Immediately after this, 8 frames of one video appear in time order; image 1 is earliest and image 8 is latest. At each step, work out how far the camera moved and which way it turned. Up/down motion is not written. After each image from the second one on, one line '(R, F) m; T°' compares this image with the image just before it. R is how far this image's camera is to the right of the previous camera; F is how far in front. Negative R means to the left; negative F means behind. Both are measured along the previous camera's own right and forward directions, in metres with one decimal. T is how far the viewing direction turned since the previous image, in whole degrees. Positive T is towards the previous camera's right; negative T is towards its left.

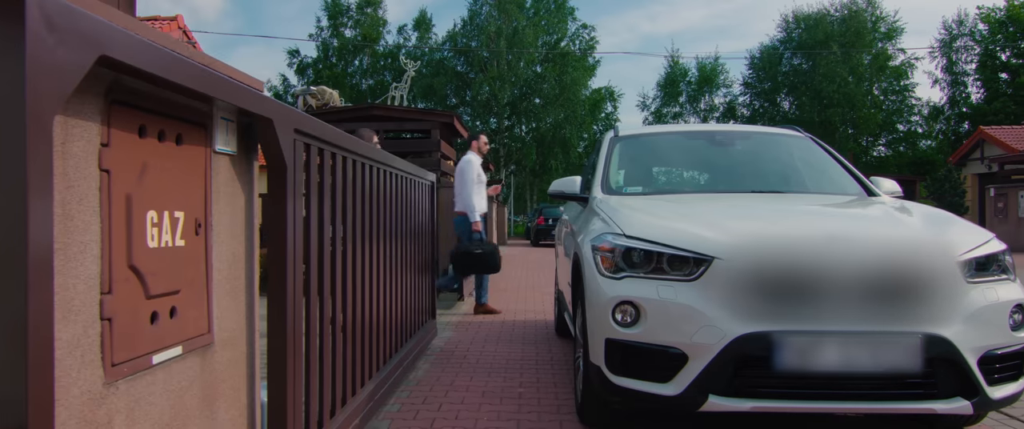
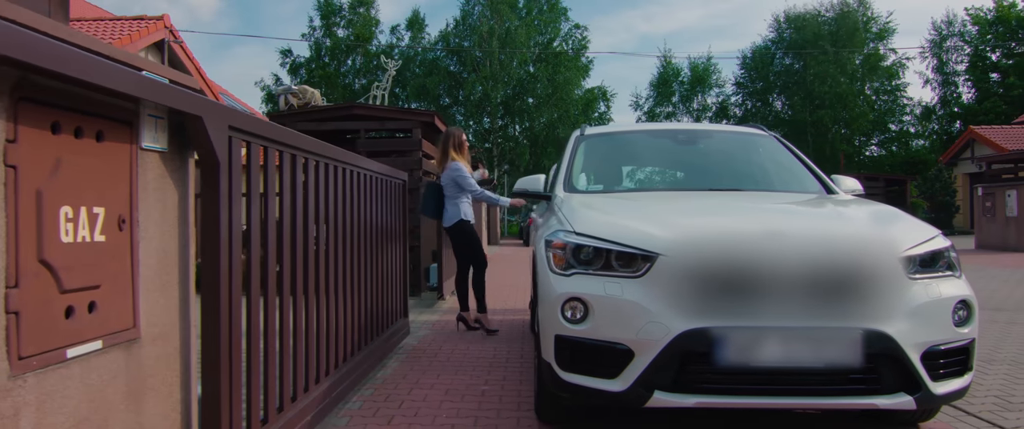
(+0.2, 0.0) m; 0°
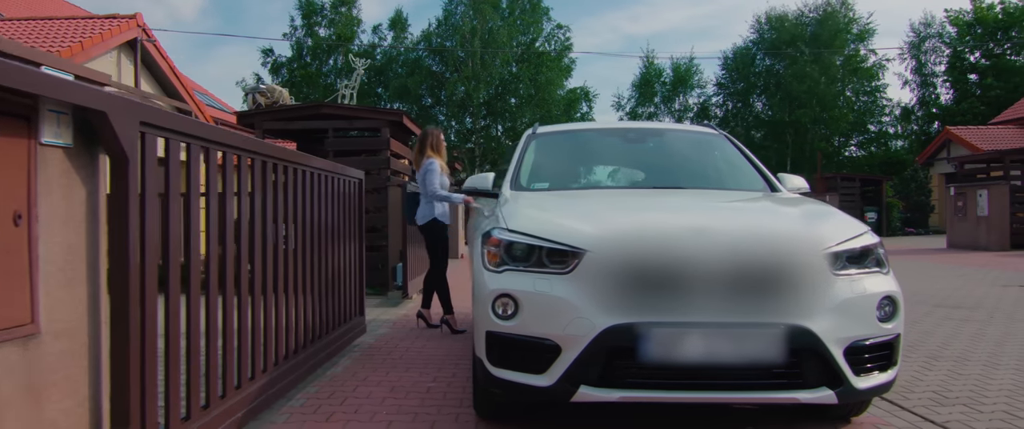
(+0.2, 0.0) m; +1°
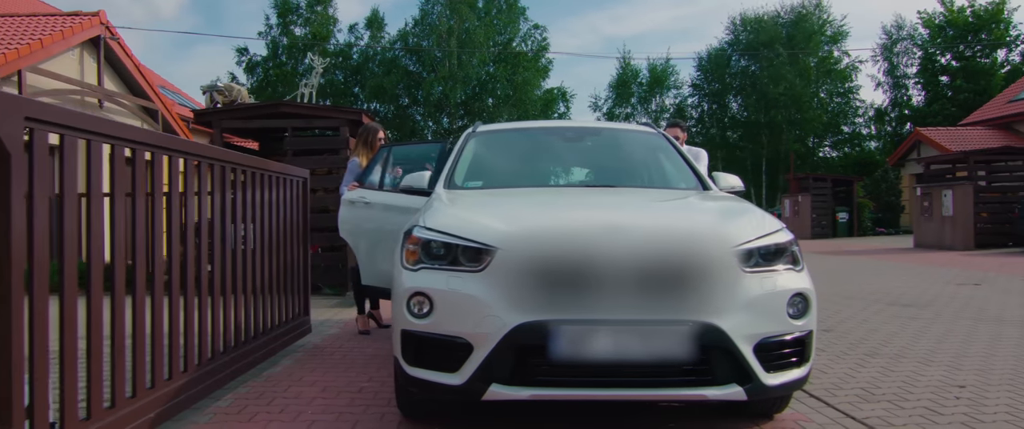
(+0.3, 0.0) m; +1°
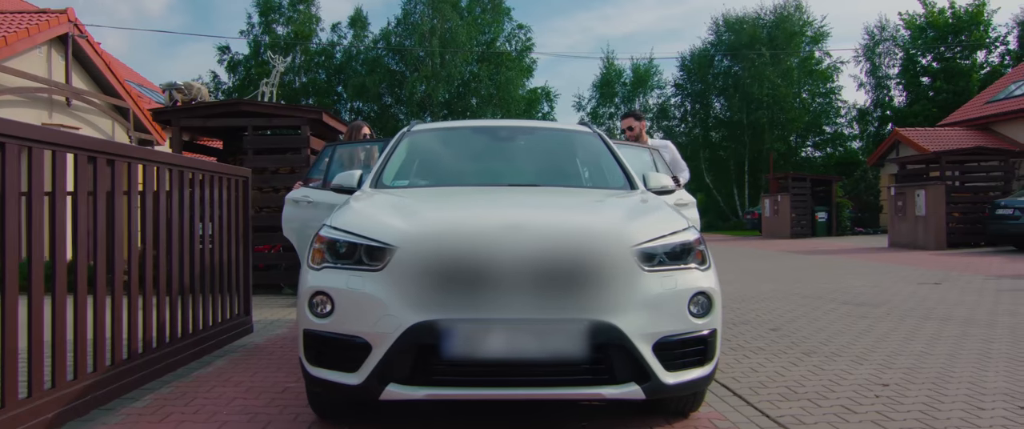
(+0.4, 0.0) m; +1°
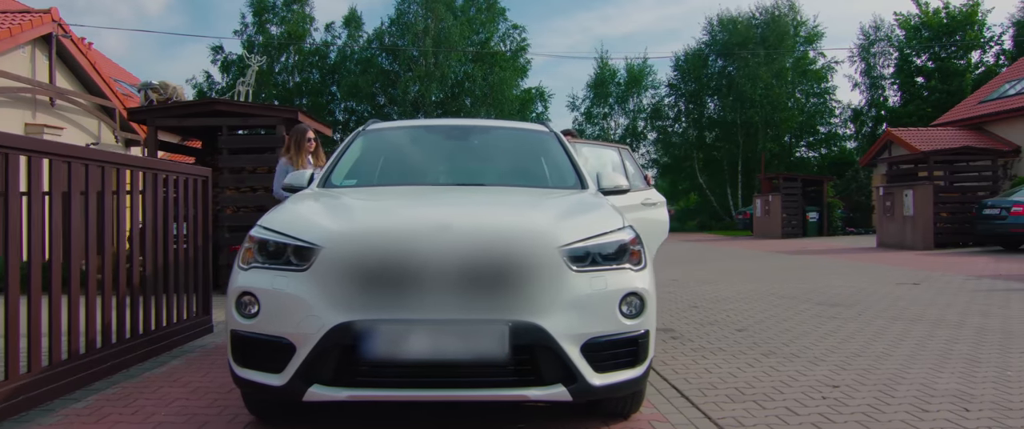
(+0.3, 0.0) m; 0°
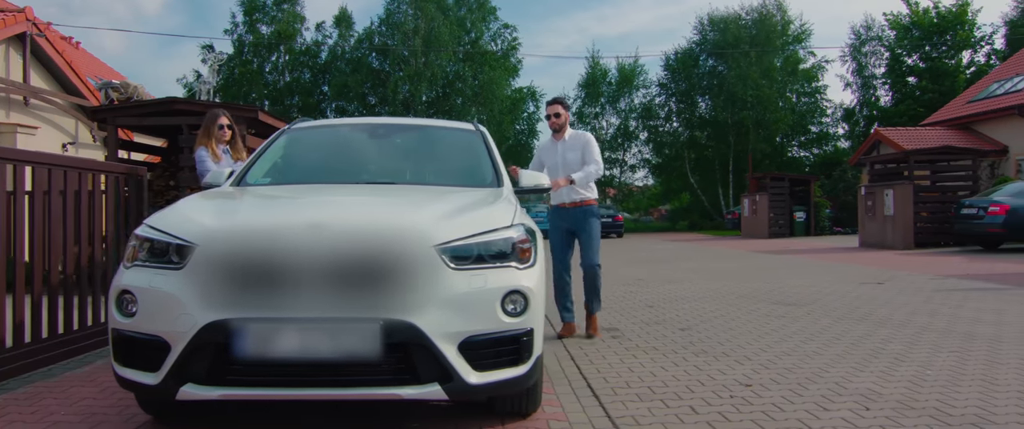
(+0.5, 0.0) m; 0°
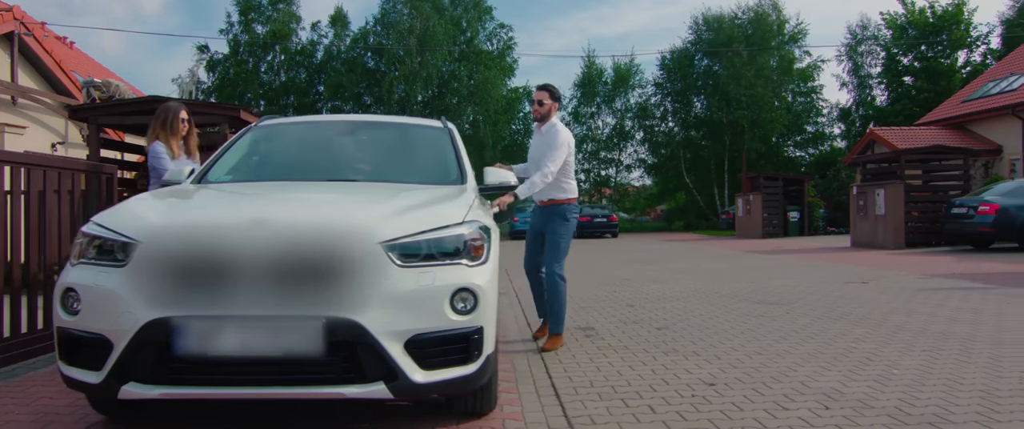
(+0.2, 0.0) m; 0°
